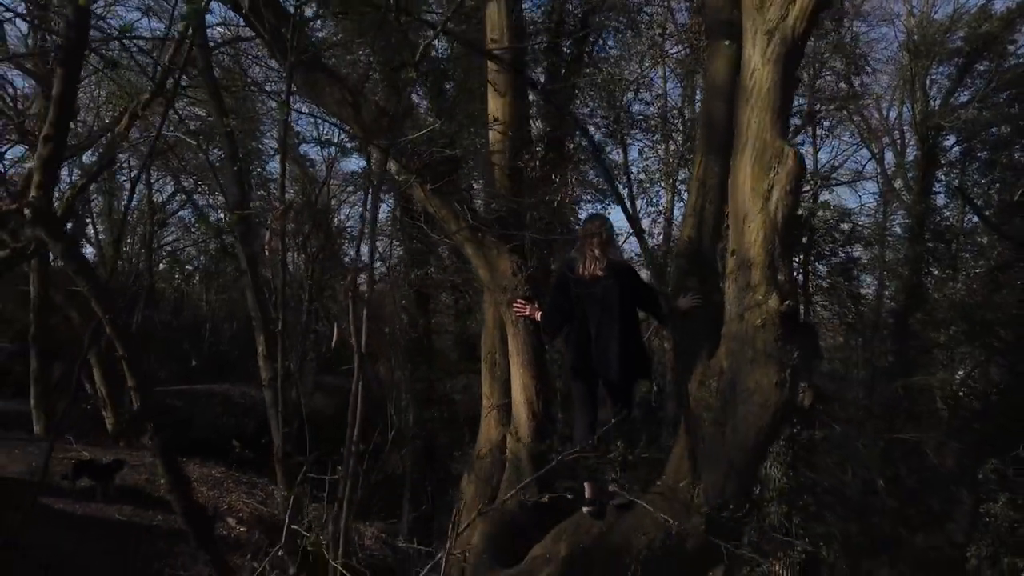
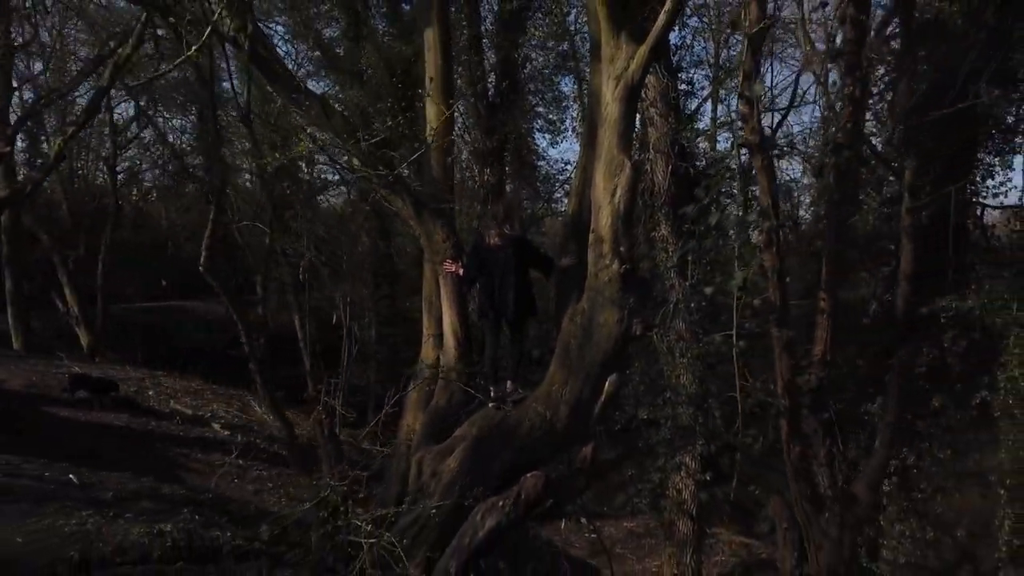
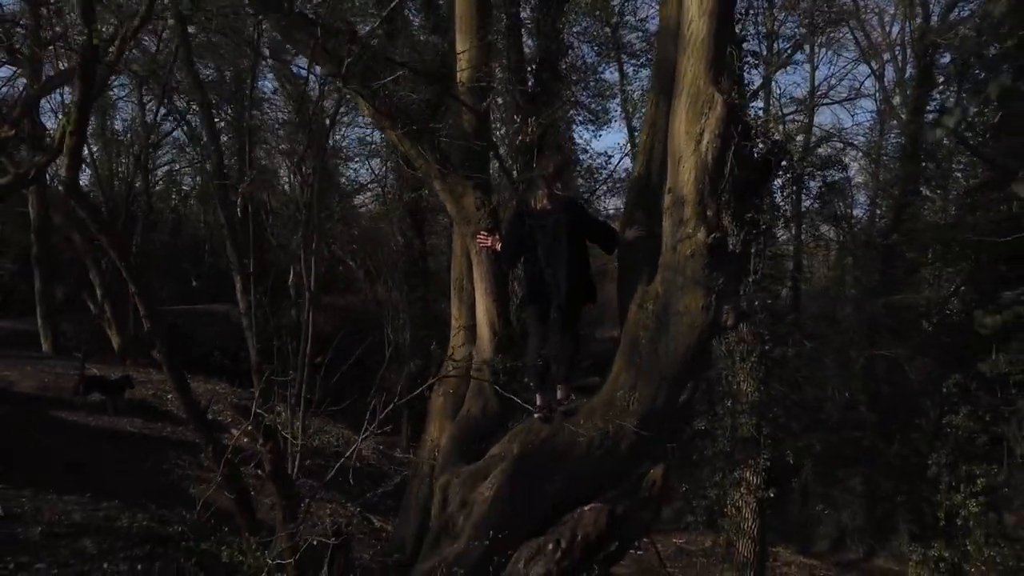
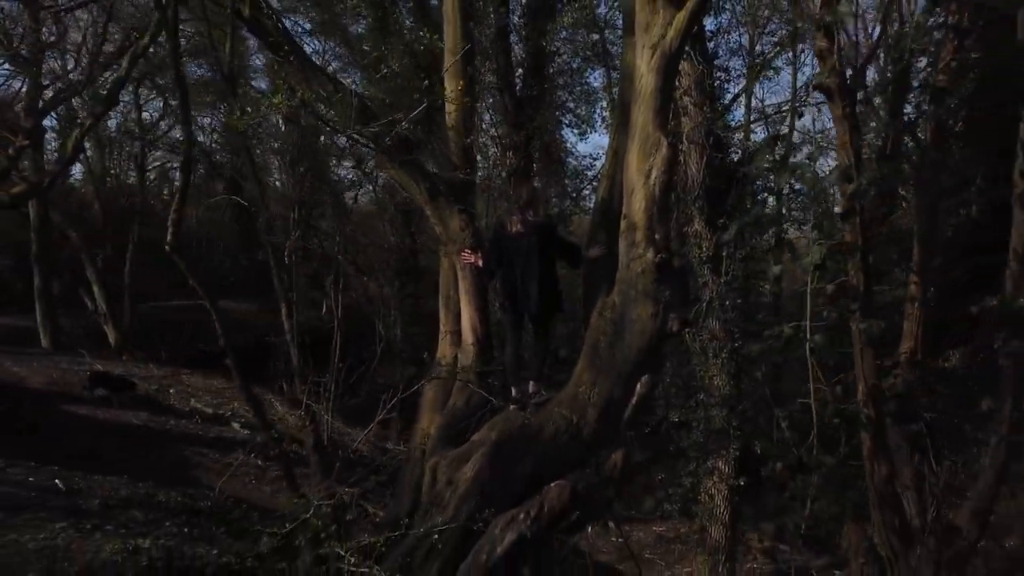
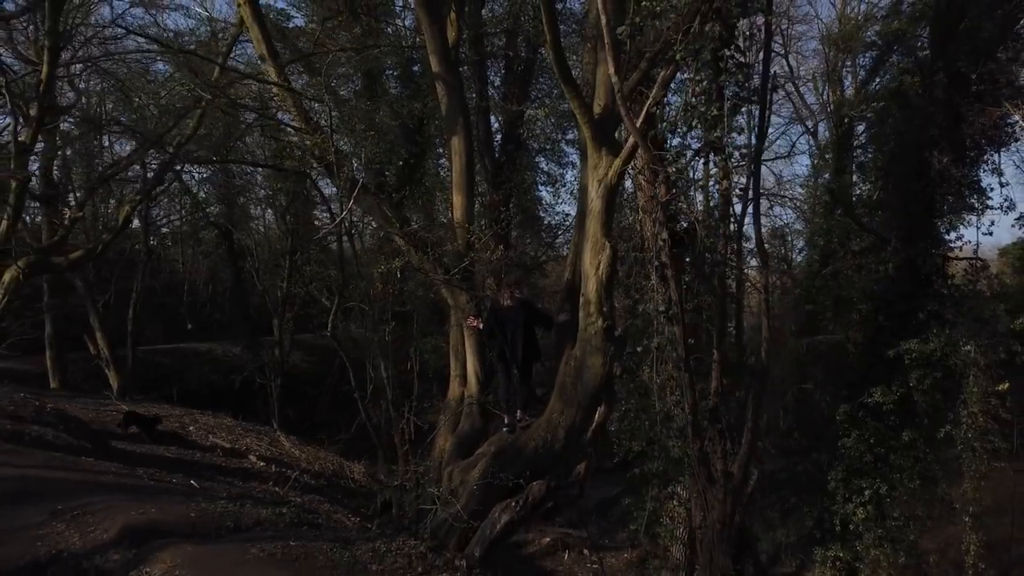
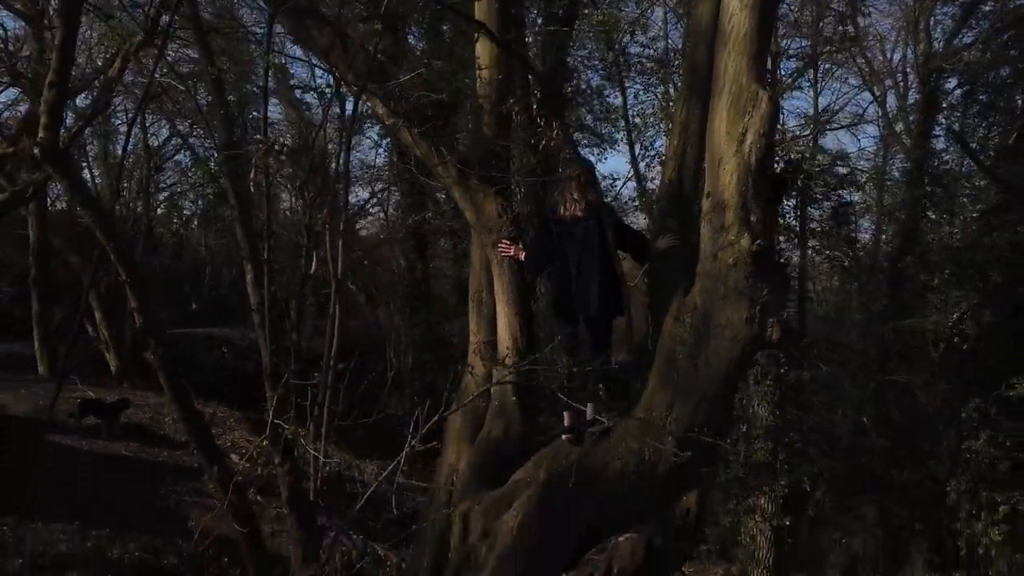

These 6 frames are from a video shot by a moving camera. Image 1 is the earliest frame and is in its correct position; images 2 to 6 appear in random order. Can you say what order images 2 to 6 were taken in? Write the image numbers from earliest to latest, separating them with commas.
6, 3, 4, 2, 5
